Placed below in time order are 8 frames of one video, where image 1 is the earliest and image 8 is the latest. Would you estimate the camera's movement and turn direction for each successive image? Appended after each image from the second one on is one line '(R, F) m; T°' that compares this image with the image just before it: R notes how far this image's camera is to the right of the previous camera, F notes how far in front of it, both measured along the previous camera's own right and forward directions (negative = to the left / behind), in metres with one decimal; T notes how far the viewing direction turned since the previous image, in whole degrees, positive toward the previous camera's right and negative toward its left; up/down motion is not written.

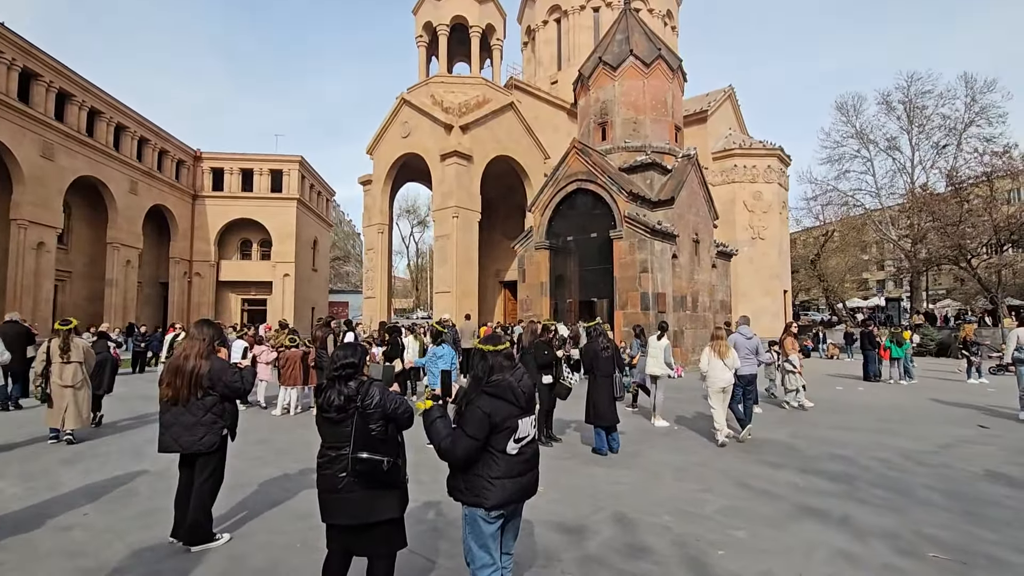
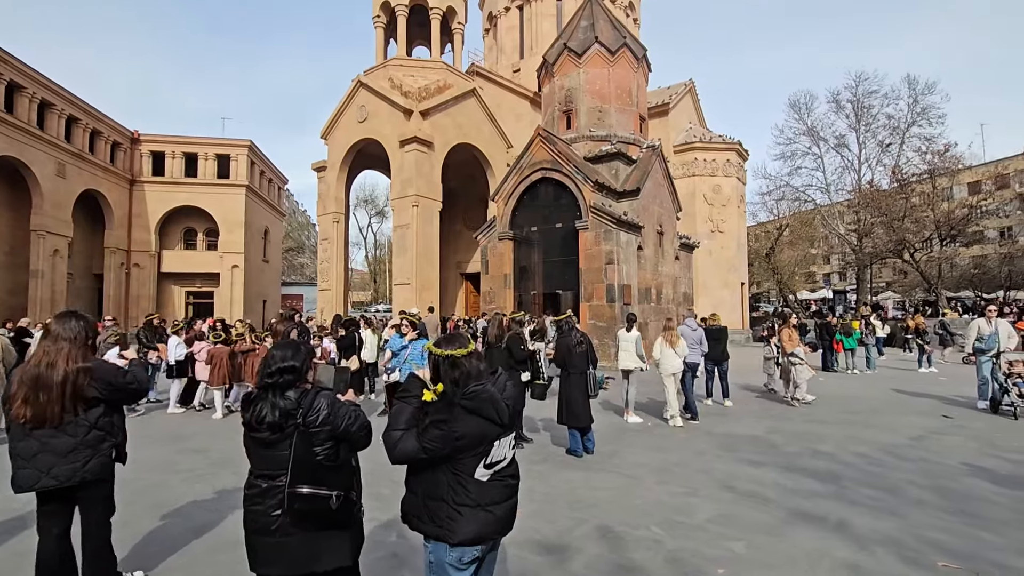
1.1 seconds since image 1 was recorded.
(-0.1, +0.6) m; +4°
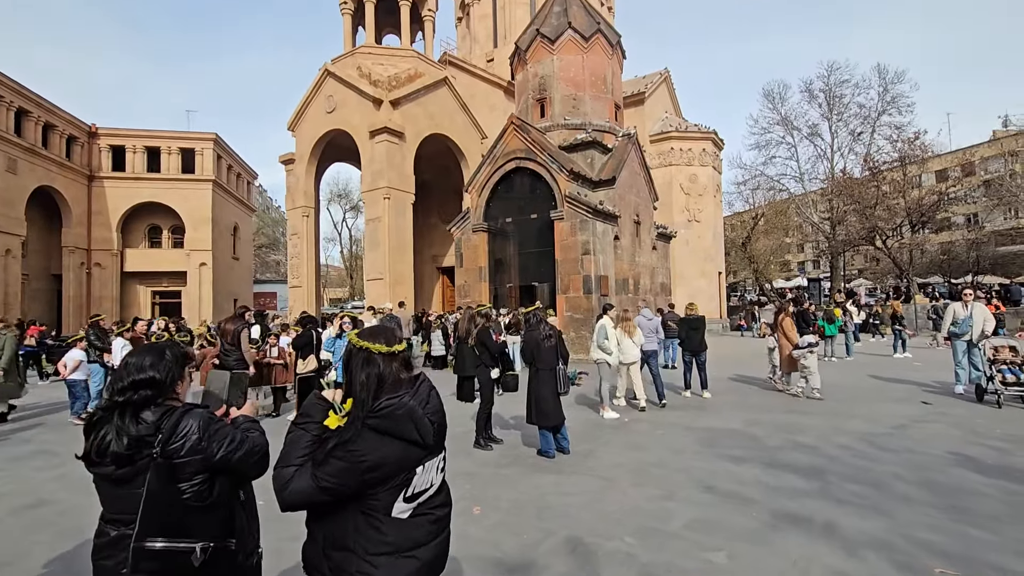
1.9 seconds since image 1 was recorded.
(+0.2, +0.5) m; +2°
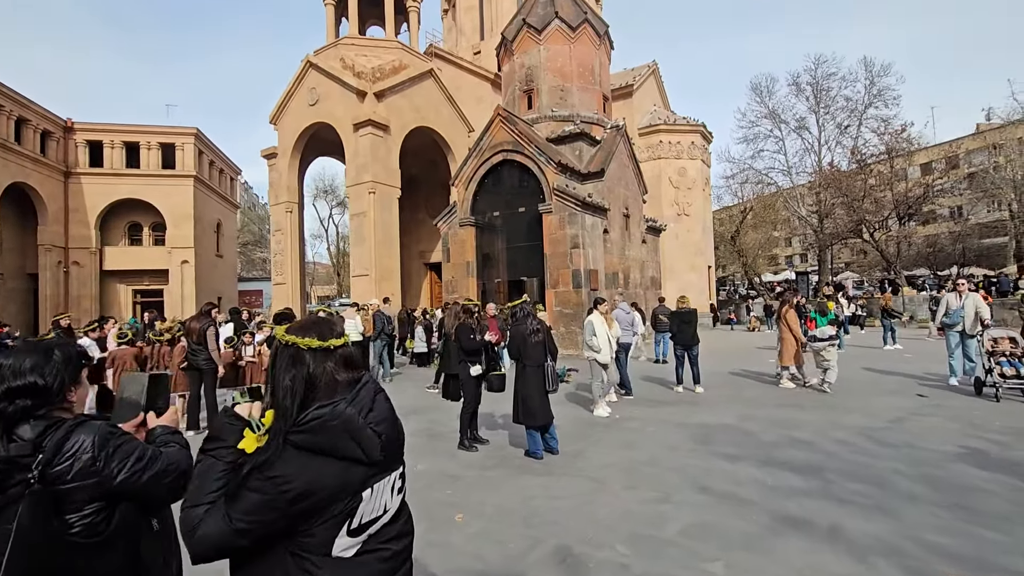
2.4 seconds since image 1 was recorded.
(+0.1, +0.3) m; +1°
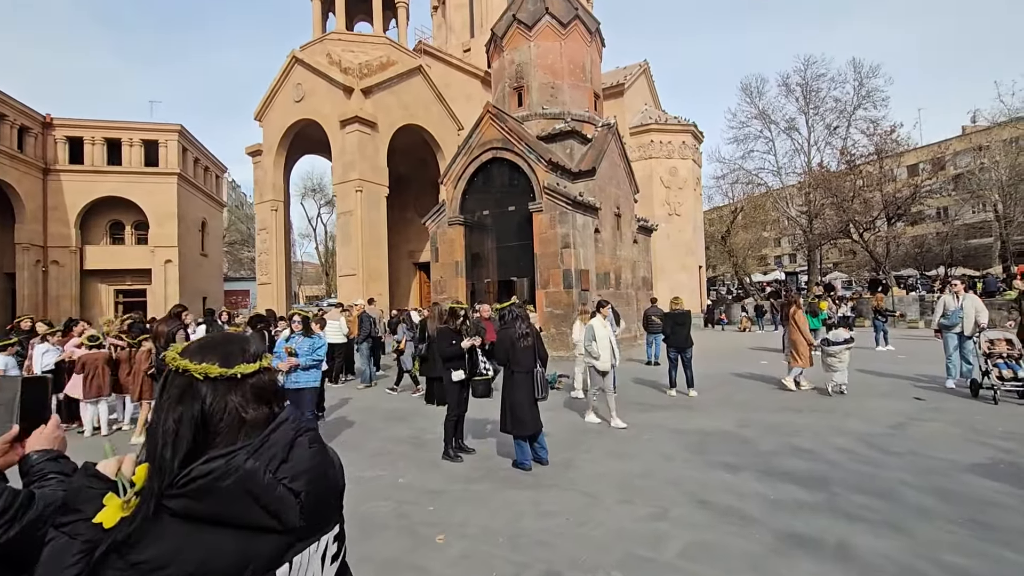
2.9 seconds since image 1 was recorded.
(0.0, +0.3) m; +1°
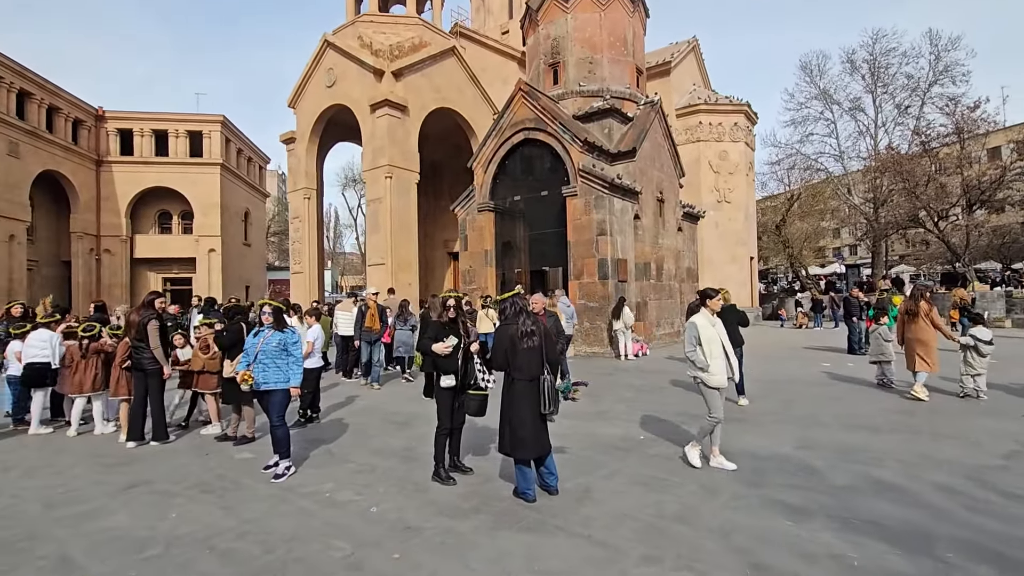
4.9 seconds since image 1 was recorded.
(+0.4, +1.1) m; -5°
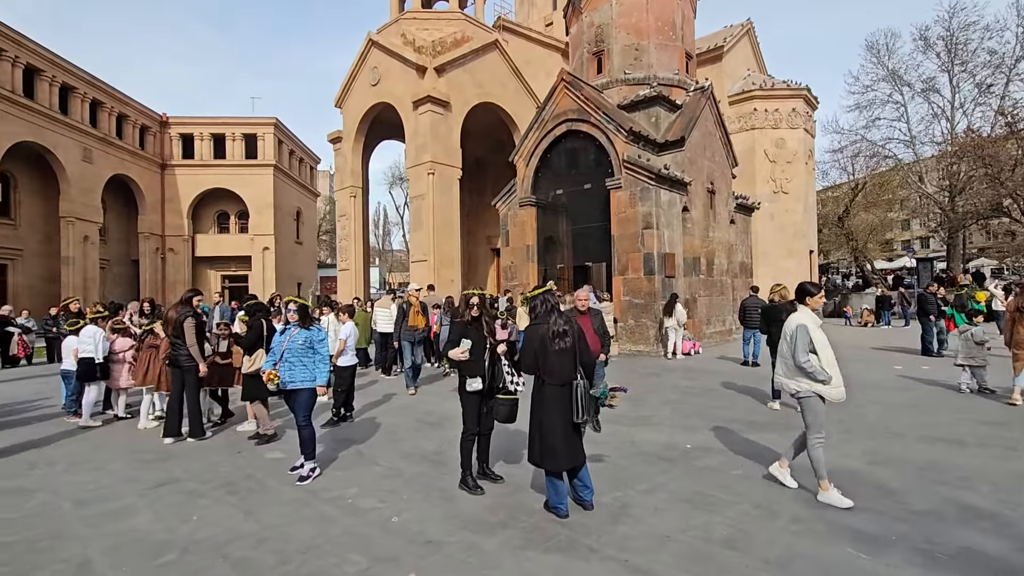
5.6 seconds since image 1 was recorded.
(+0.1, +0.4) m; -5°
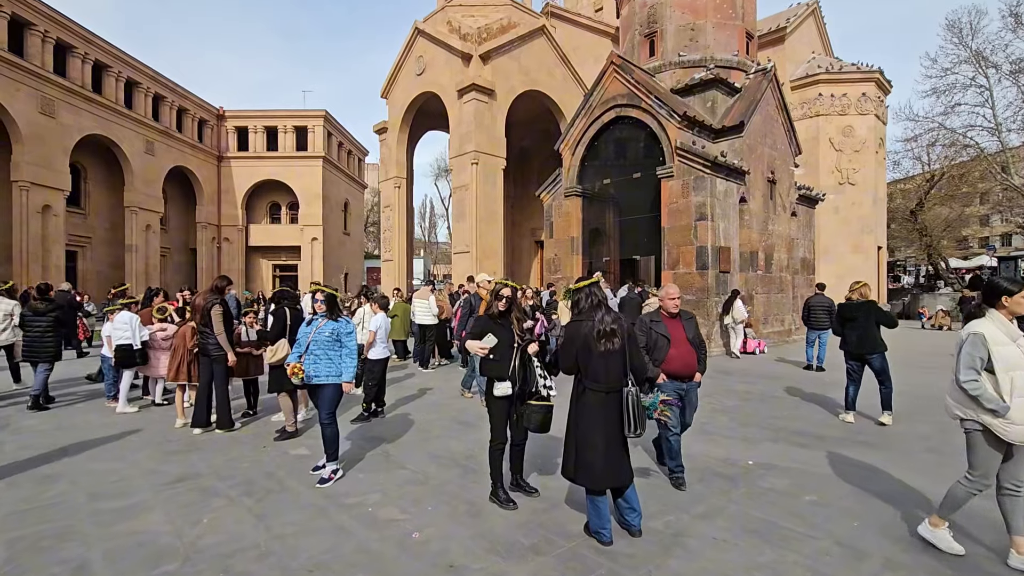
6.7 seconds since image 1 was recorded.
(0.0, +0.5) m; -5°
